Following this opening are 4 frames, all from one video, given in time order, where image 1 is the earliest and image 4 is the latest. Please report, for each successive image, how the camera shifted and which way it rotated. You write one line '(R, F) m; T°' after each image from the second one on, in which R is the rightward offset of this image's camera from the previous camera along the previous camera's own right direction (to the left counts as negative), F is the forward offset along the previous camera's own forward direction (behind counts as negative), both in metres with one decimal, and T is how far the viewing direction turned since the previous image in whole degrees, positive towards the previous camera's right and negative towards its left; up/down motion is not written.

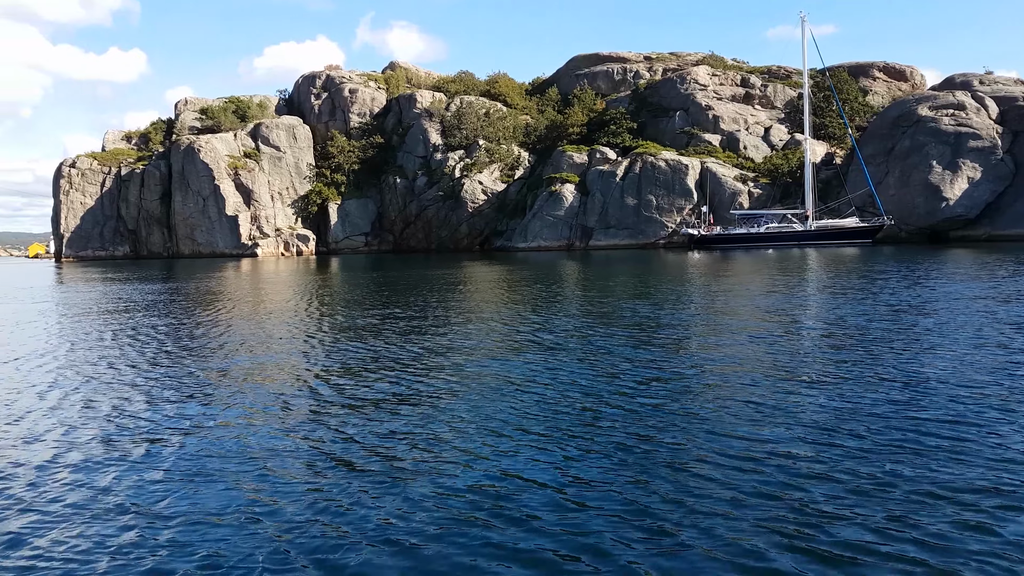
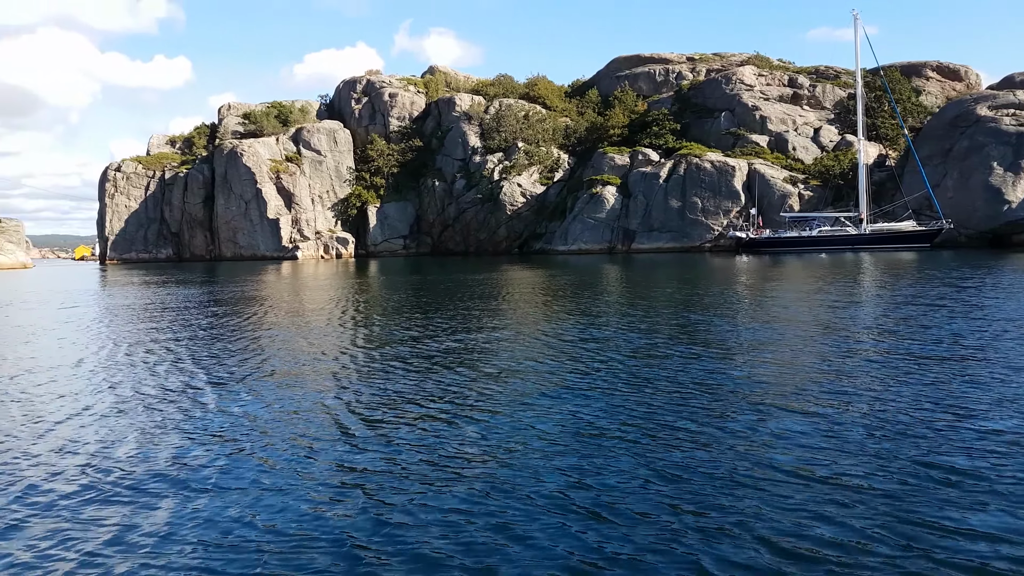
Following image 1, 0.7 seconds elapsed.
(-0.7, +0.5) m; -3°
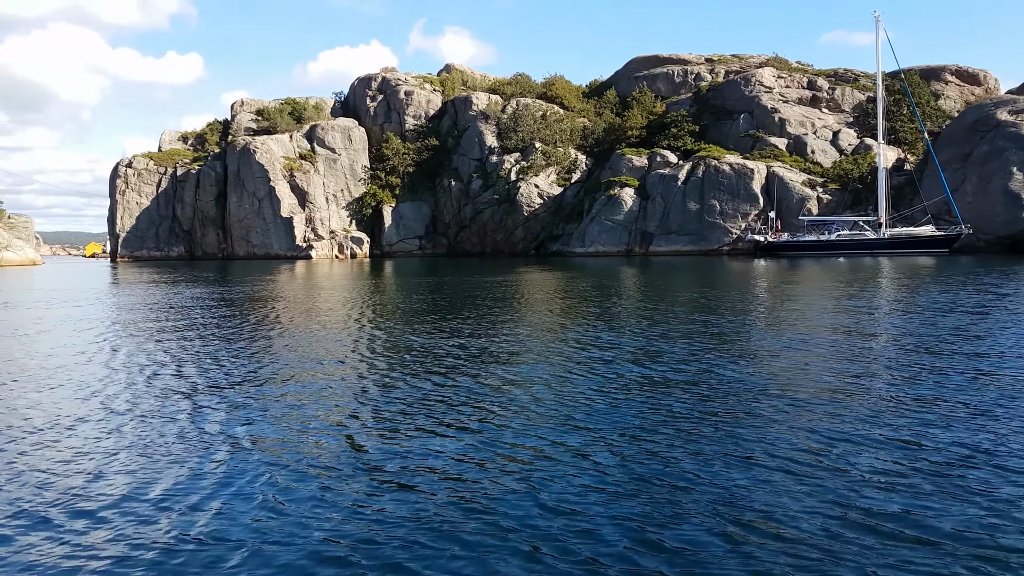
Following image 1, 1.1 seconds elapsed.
(-0.8, -0.2) m; -1°
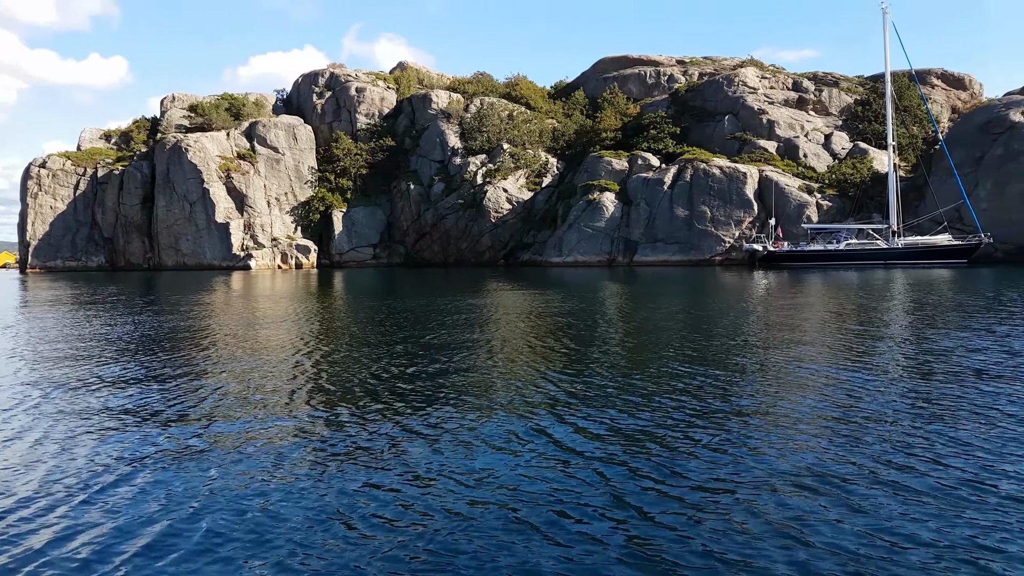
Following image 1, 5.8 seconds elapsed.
(-1.7, +5.3) m; +5°
